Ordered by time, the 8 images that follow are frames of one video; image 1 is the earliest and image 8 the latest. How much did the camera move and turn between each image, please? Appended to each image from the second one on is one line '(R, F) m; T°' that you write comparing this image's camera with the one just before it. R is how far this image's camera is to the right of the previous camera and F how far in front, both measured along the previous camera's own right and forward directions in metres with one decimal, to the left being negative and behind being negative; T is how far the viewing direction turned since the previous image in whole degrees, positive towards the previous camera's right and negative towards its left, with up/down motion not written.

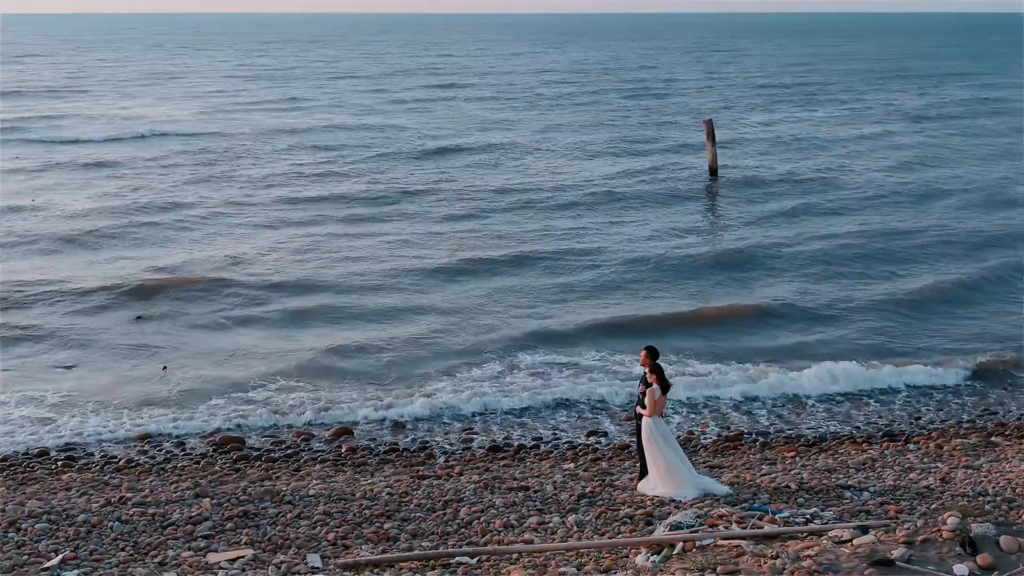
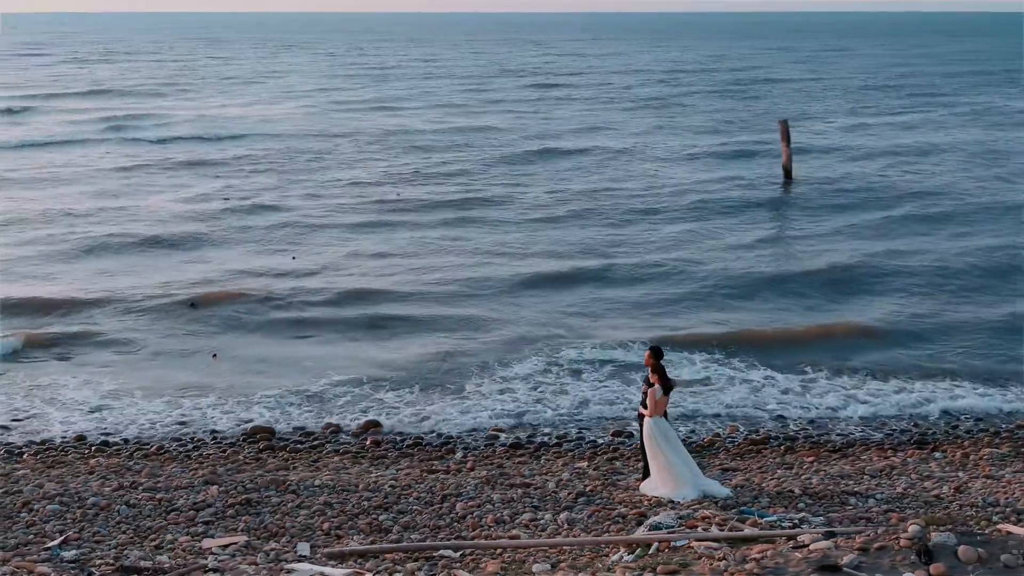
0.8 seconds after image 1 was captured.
(+0.6, 0.0) m; -4°
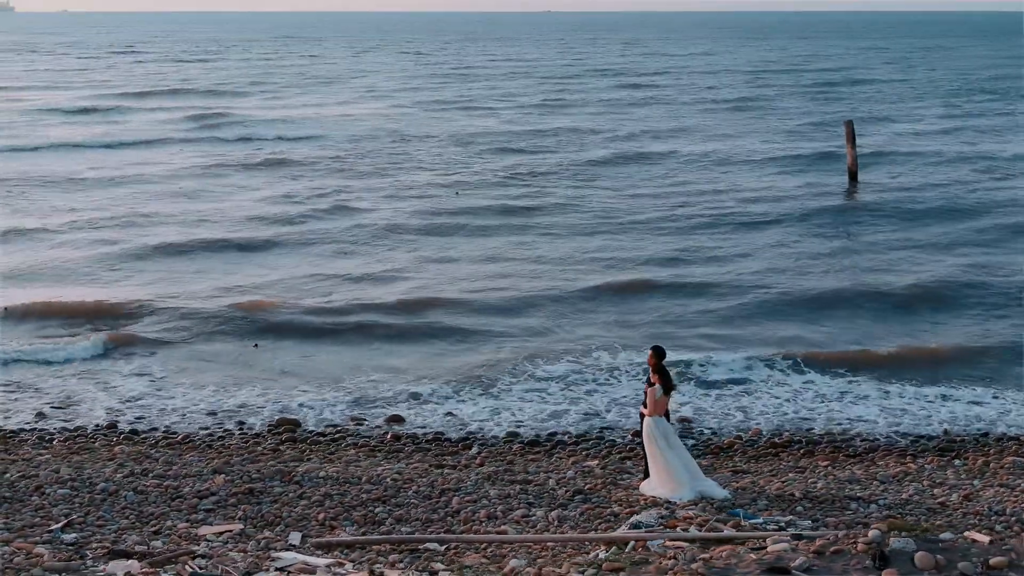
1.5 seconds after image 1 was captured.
(+0.5, 0.0) m; -4°
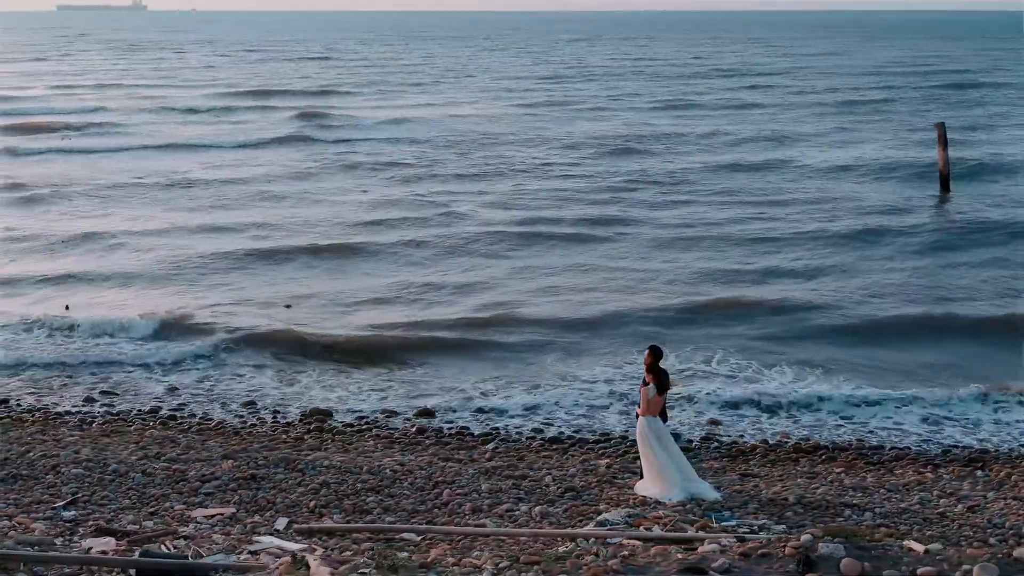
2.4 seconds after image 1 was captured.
(+0.7, 0.0) m; -5°
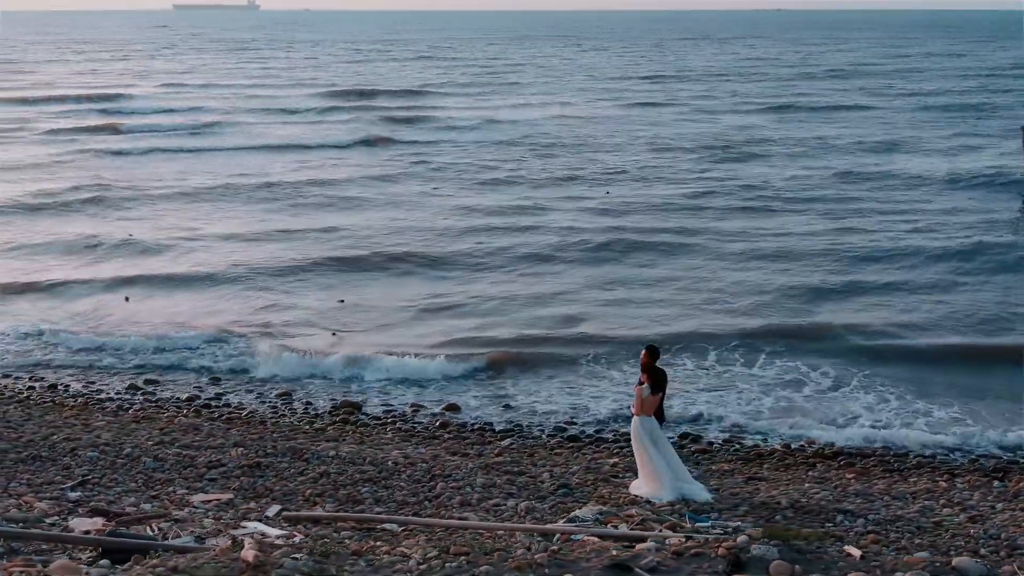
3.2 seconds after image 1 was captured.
(+0.7, -0.1) m; -5°
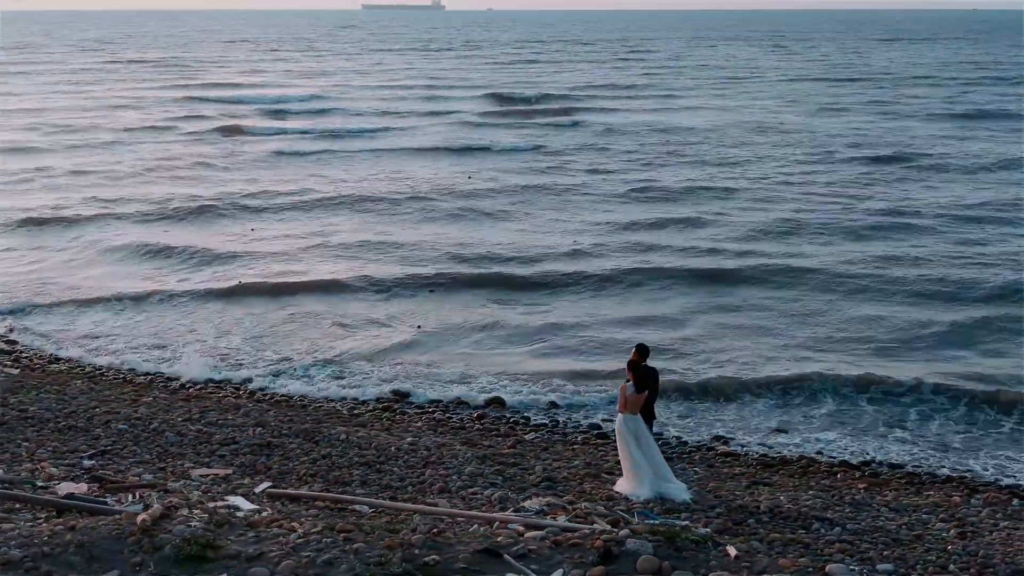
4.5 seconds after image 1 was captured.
(+1.2, -0.1) m; -8°
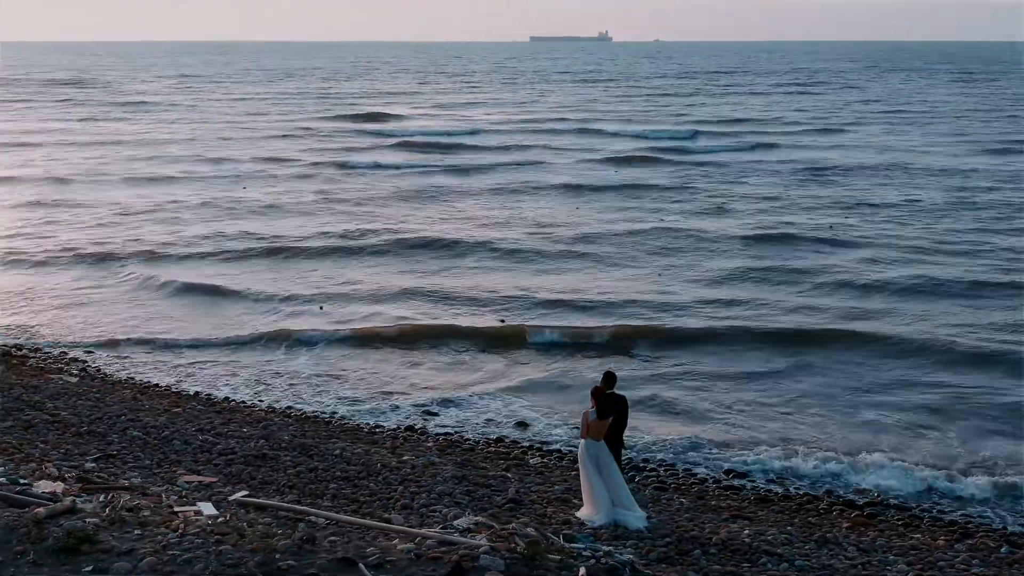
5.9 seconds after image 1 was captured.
(+1.2, -0.1) m; -7°
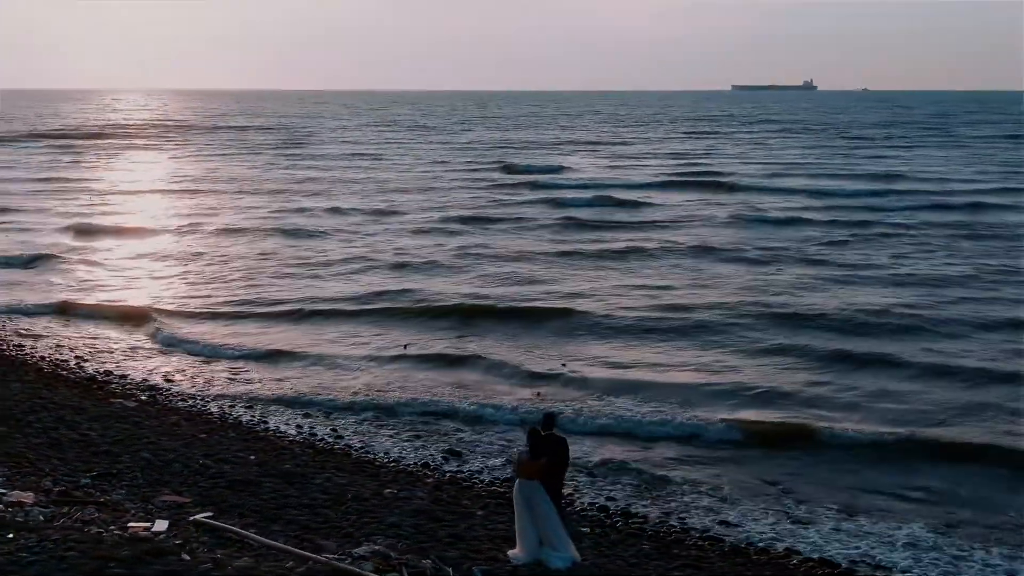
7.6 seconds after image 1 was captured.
(+1.7, -0.2) m; -9°
